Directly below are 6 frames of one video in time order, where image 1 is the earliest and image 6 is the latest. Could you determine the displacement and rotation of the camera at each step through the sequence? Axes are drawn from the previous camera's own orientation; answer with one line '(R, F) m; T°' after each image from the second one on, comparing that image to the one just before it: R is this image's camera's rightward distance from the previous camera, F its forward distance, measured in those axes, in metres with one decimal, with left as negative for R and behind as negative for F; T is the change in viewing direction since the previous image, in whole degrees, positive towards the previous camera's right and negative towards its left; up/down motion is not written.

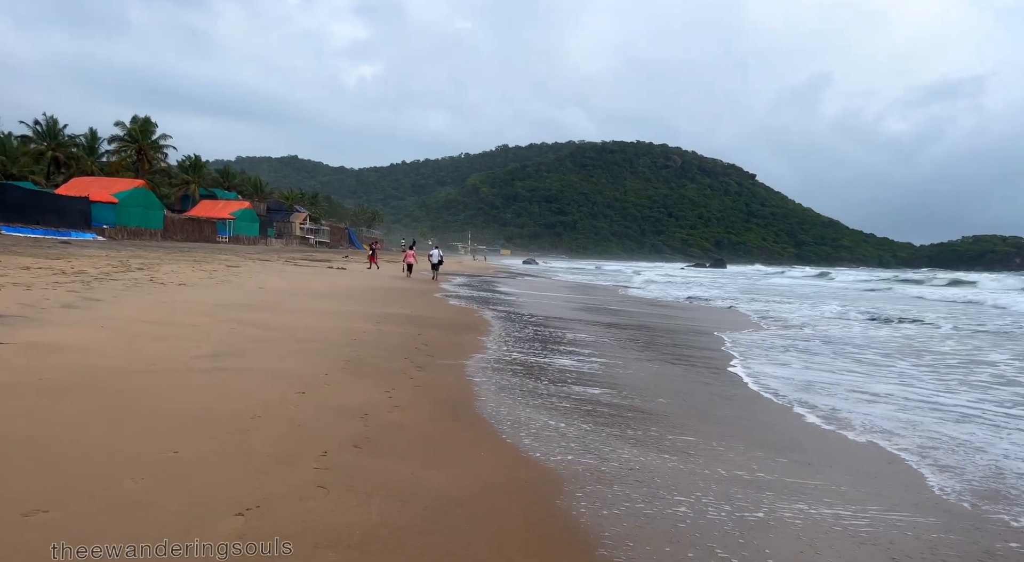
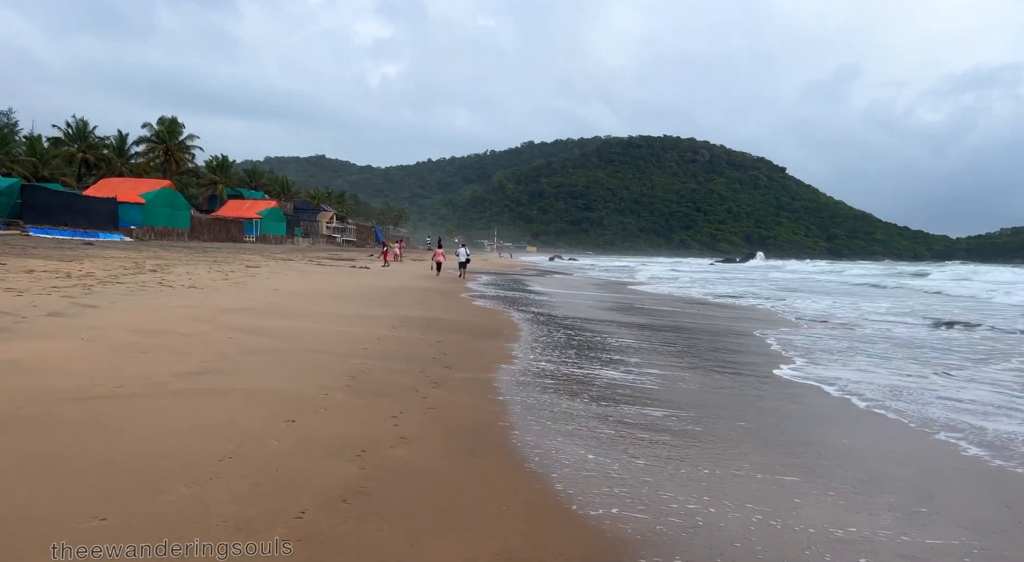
(0.0, +0.9) m; -2°
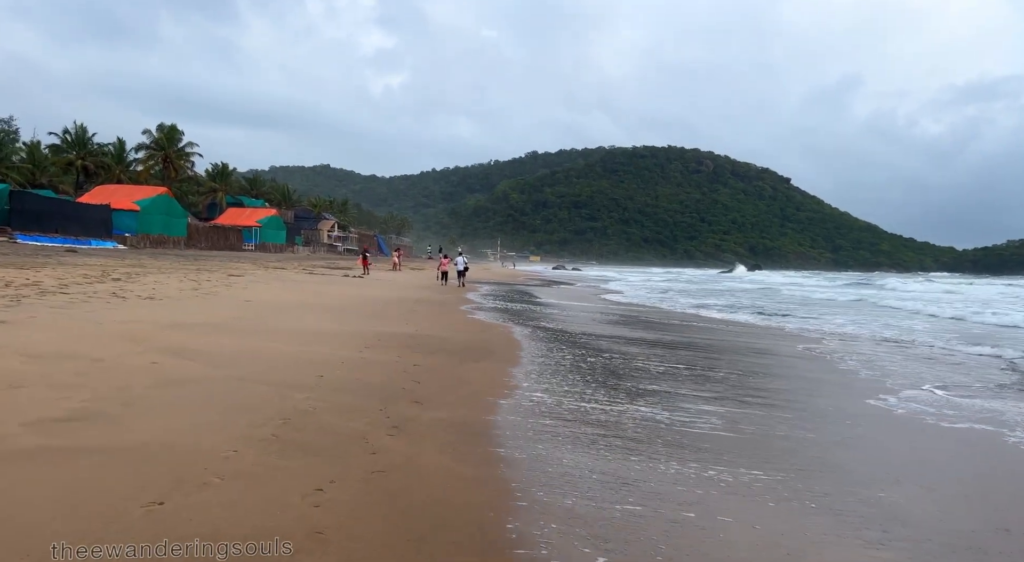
(+0.1, +1.3) m; 0°
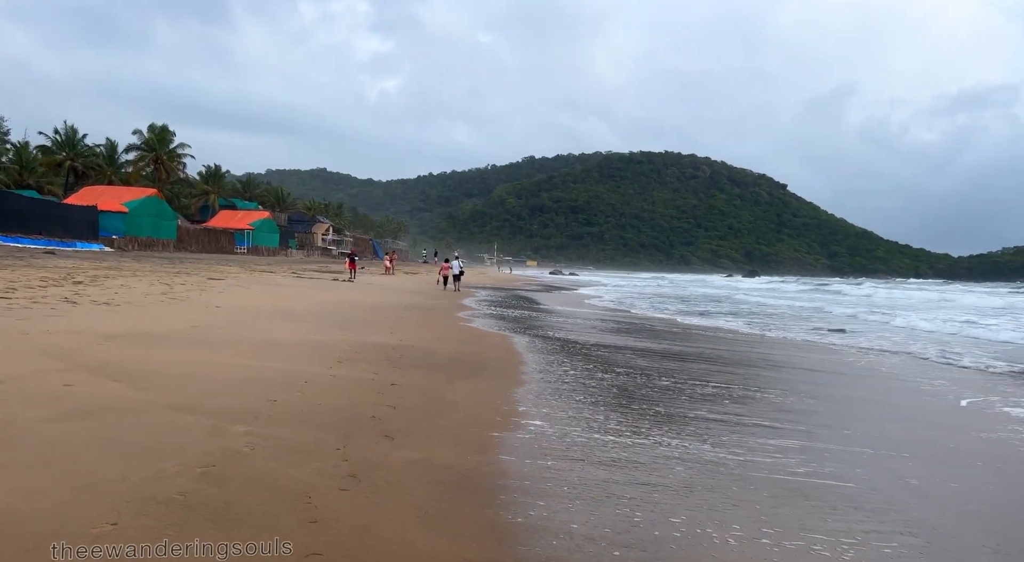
(0.0, +1.0) m; 0°
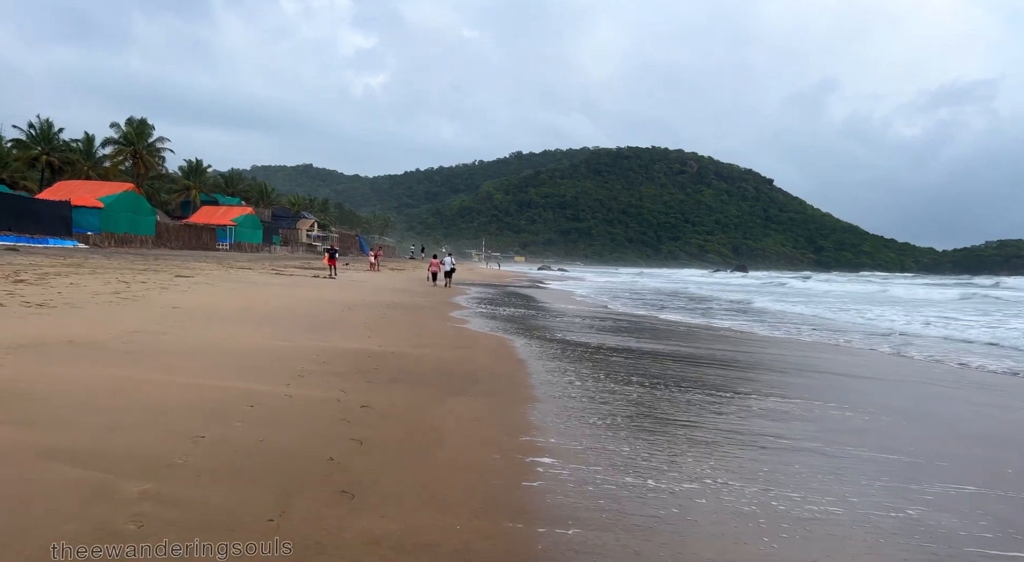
(-0.1, +1.2) m; +1°
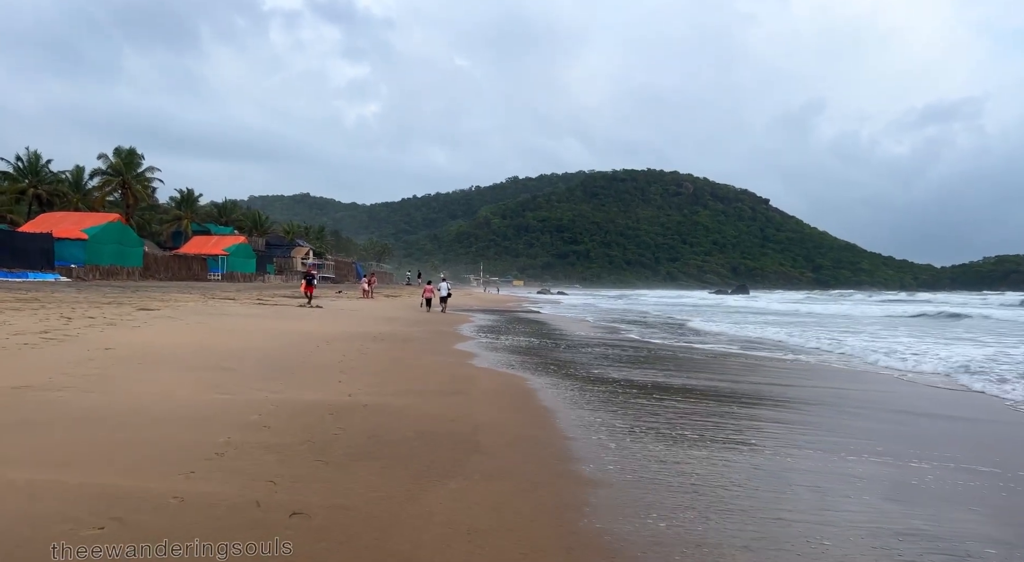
(-0.1, +1.8) m; 0°
